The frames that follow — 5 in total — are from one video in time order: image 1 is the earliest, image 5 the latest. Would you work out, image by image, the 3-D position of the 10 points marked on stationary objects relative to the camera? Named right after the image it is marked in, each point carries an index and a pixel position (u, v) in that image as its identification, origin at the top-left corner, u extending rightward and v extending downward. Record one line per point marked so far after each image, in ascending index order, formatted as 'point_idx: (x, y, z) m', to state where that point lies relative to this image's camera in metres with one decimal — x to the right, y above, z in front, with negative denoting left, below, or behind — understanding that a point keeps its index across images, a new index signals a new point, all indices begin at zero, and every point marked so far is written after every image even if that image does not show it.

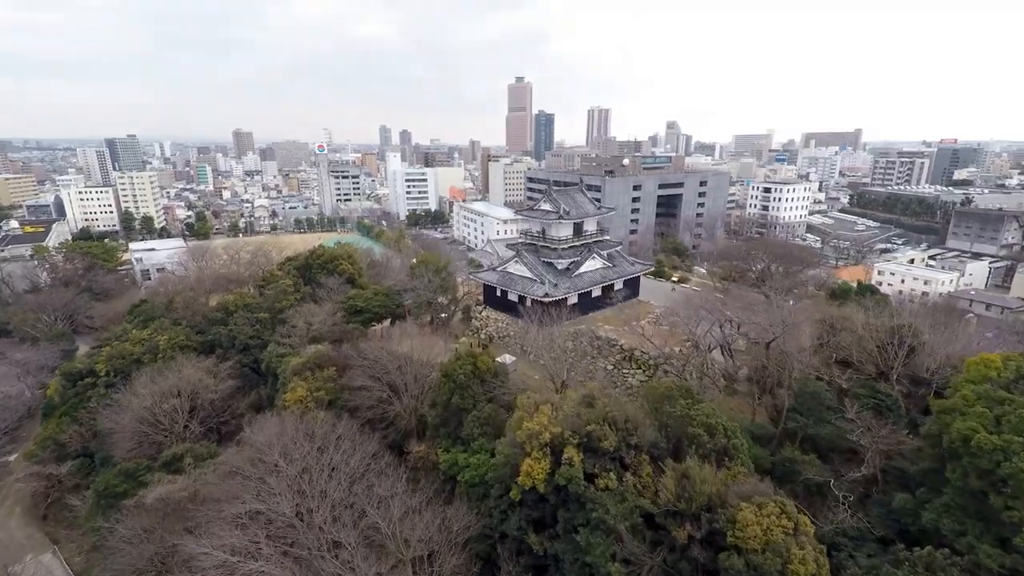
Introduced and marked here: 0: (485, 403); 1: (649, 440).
0: (-0.8, -3.4, +14.4) m
1: (+3.0, -3.4, +10.7) m
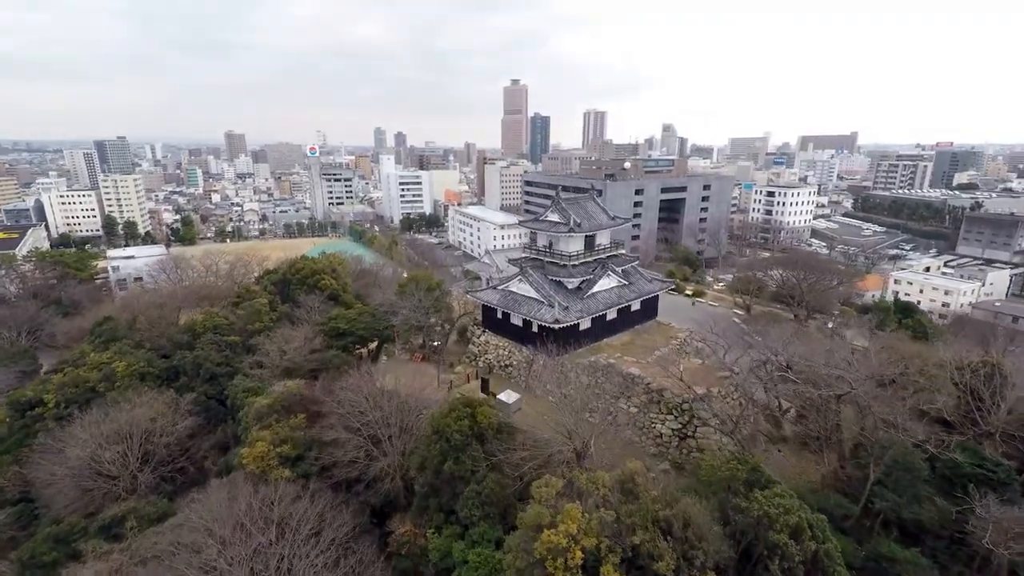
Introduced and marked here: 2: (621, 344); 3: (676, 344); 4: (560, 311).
0: (-0.6, -4.3, +11.5) m
1: (+3.3, -4.2, +7.8) m
2: (+4.4, -2.3, +19.8) m
3: (+6.6, -2.4, +19.9) m
4: (+1.8, -0.9, +18.0) m
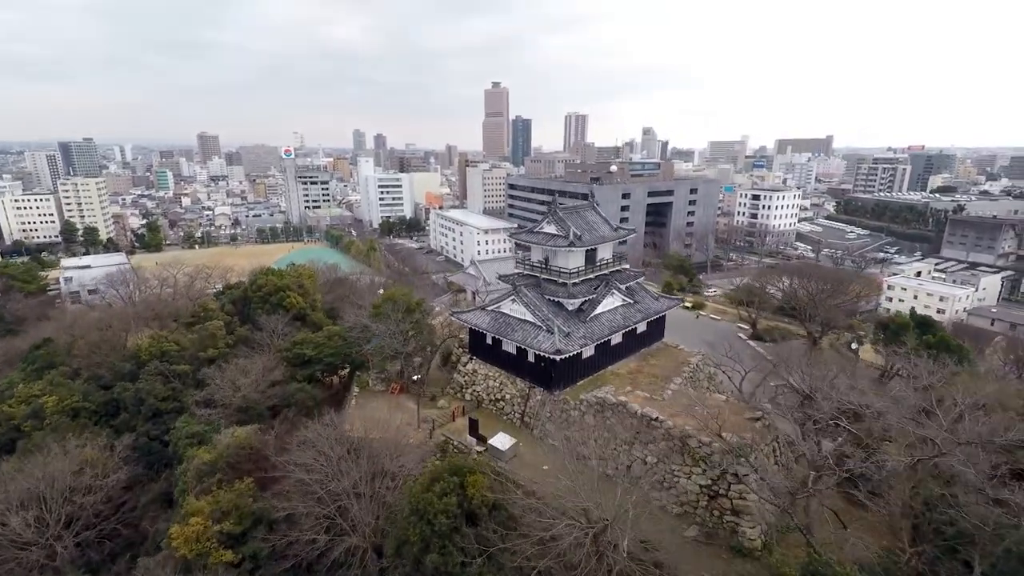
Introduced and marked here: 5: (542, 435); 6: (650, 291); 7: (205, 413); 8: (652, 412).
0: (-0.5, -5.0, +8.9) m
1: (+3.4, -4.9, +5.4) m
2: (+4.2, -3.0, +17.5) m
3: (+6.3, -3.1, +17.6) m
4: (+1.5, -1.6, +15.6) m
5: (+1.0, -4.7, +15.6) m
6: (+5.6, -0.1, +19.8) m
7: (-10.8, -4.4, +17.2) m
8: (+3.9, -3.5, +13.7) m
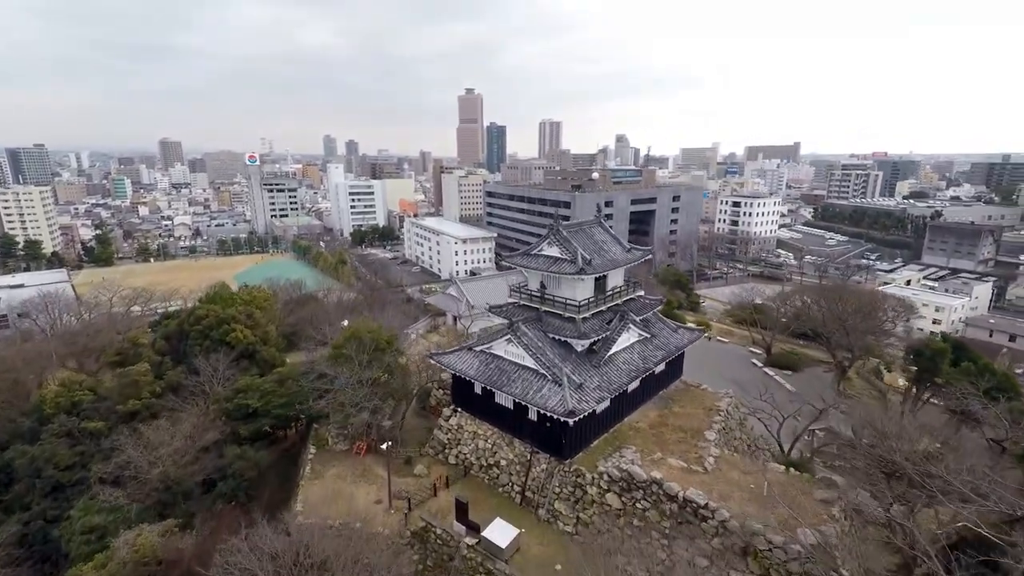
0: (-0.2, -6.0, +5.5) m
1: (+3.9, -5.8, +2.2) m
2: (+4.0, -4.0, +14.3) m
3: (+6.2, -4.1, +14.5) m
4: (+1.5, -2.6, +12.3) m
5: (+1.0, -5.7, +12.2) m
6: (+5.3, -1.1, +16.7) m
7: (-10.9, -5.6, +13.3) m
8: (+4.0, -4.4, +10.5) m
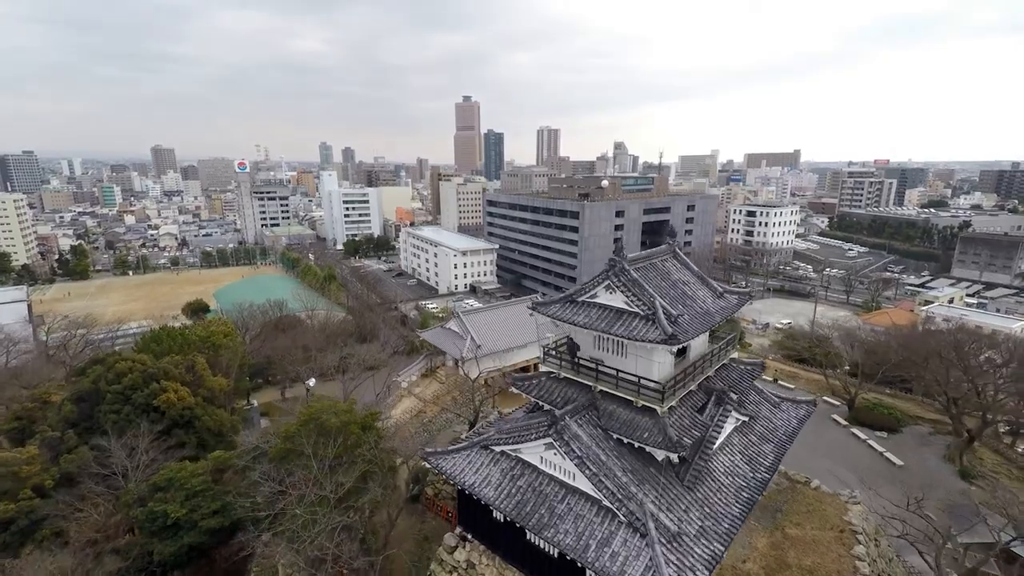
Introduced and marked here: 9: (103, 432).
0: (+0.6, -7.2, +0.4) m
1: (+4.8, -7.0, -2.8) m
2: (+4.8, -5.4, +9.3) m
3: (+7.0, -5.4, +9.5) m
4: (+2.3, -4.0, +7.3) m
5: (+1.7, -7.0, +7.2) m
6: (+6.0, -2.5, +11.7) m
7: (-10.1, -6.9, +8.2) m
8: (+4.8, -5.7, +5.5) m
9: (-12.4, -4.3, +15.0) m
